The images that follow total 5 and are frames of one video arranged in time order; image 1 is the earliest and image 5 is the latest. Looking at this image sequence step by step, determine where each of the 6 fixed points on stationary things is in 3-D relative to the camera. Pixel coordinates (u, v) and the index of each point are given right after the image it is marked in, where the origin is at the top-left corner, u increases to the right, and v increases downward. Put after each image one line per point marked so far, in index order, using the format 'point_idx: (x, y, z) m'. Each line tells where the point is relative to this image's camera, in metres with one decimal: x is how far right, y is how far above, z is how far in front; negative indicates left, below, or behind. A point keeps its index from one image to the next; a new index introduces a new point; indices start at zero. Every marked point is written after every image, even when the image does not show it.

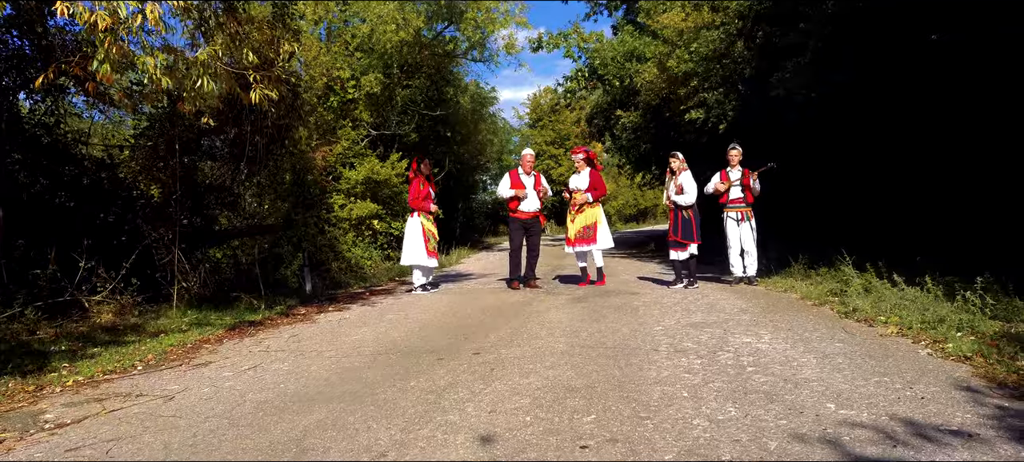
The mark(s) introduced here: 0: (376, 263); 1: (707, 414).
0: (-2.2, -0.5, +14.7) m
1: (+0.7, -0.7, +3.4) m
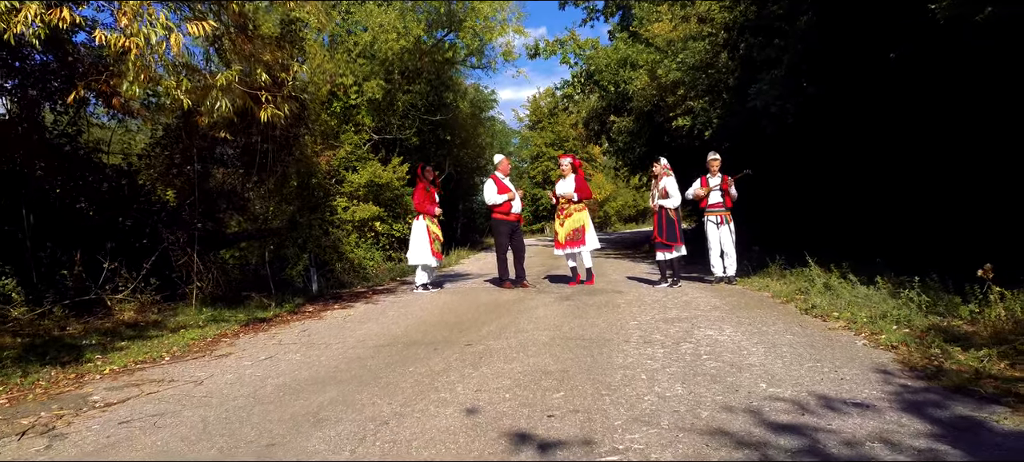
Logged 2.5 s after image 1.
0: (-2.3, -0.5, +15.4) m
1: (+0.6, -0.7, +4.1) m
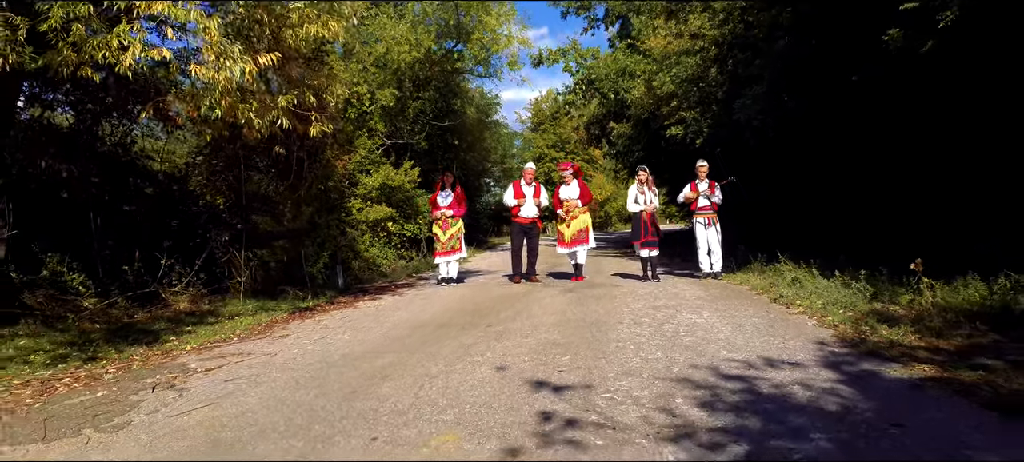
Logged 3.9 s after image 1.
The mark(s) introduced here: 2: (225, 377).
0: (-2.1, -0.5, +16.6) m
1: (+0.7, -0.7, +5.3) m
2: (-1.7, -0.9, +5.6) m
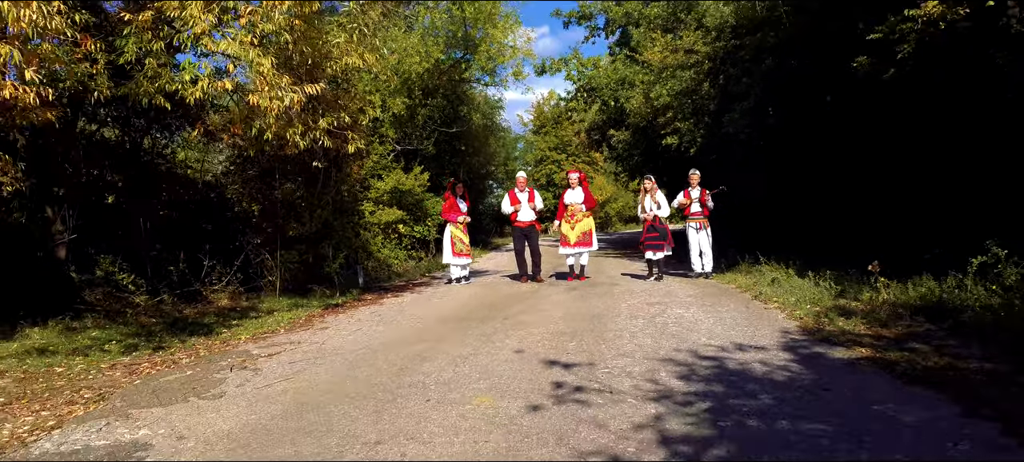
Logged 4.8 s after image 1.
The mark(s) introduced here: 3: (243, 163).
0: (-2.0, -0.6, +17.7) m
1: (+0.8, -0.8, +6.4) m
2: (-1.6, -0.9, +6.7) m
3: (-3.5, +0.9, +12.3) m
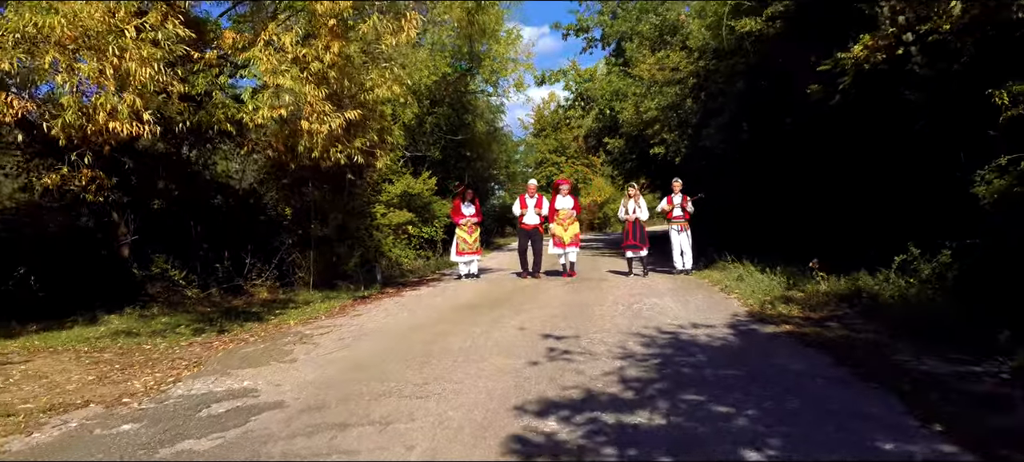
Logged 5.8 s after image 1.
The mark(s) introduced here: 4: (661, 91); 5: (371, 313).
0: (-2.0, -0.6, +19.4) m
1: (+0.9, -0.8, +8.1) m
2: (-1.6, -0.9, +8.4) m
3: (-3.5, +0.8, +14.0) m
4: (+2.9, +2.7, +18.3) m
5: (-1.6, -0.9, +10.5) m
